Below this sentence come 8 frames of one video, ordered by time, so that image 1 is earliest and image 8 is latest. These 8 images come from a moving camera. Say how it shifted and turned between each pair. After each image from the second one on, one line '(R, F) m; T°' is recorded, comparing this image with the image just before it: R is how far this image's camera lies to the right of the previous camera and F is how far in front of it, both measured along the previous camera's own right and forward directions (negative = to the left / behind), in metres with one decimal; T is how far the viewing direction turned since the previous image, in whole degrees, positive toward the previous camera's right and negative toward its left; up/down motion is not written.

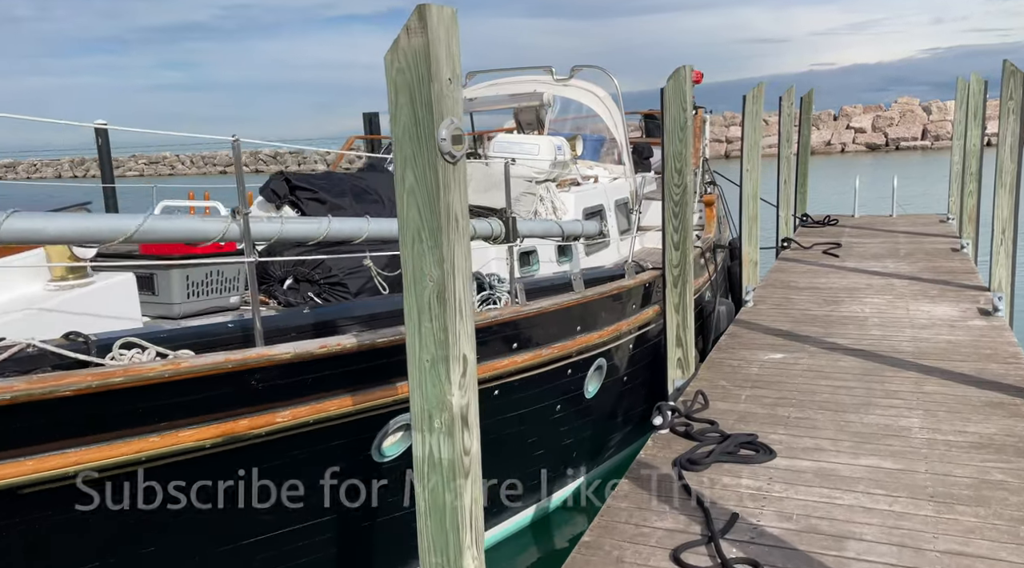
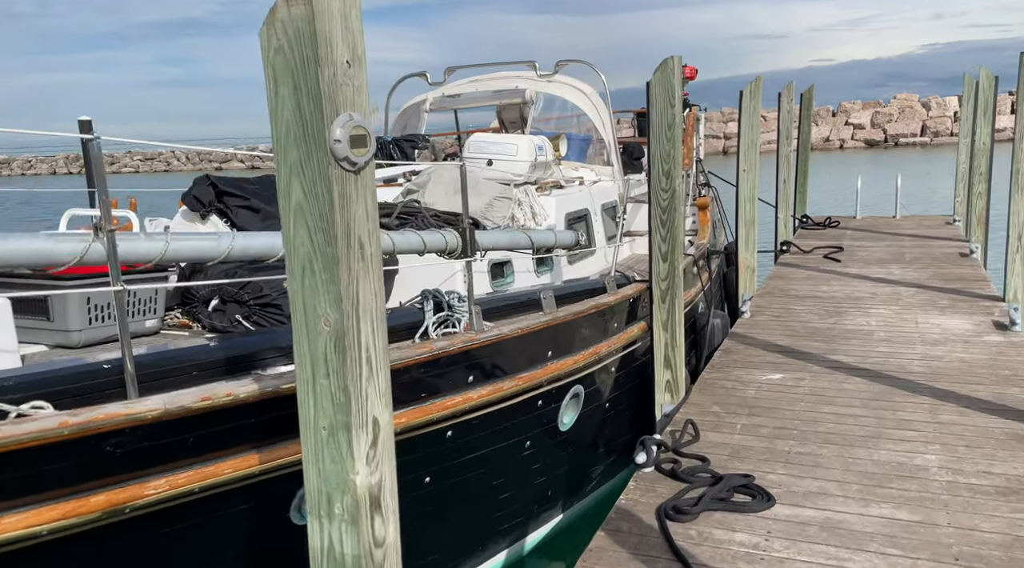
(+0.2, +0.6) m; 0°
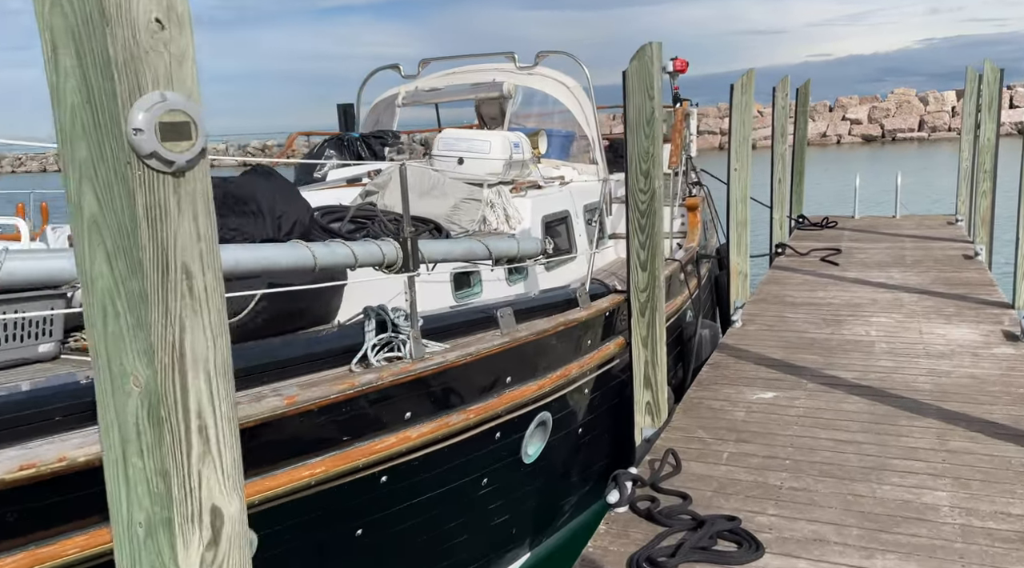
(+0.2, +0.5) m; 0°
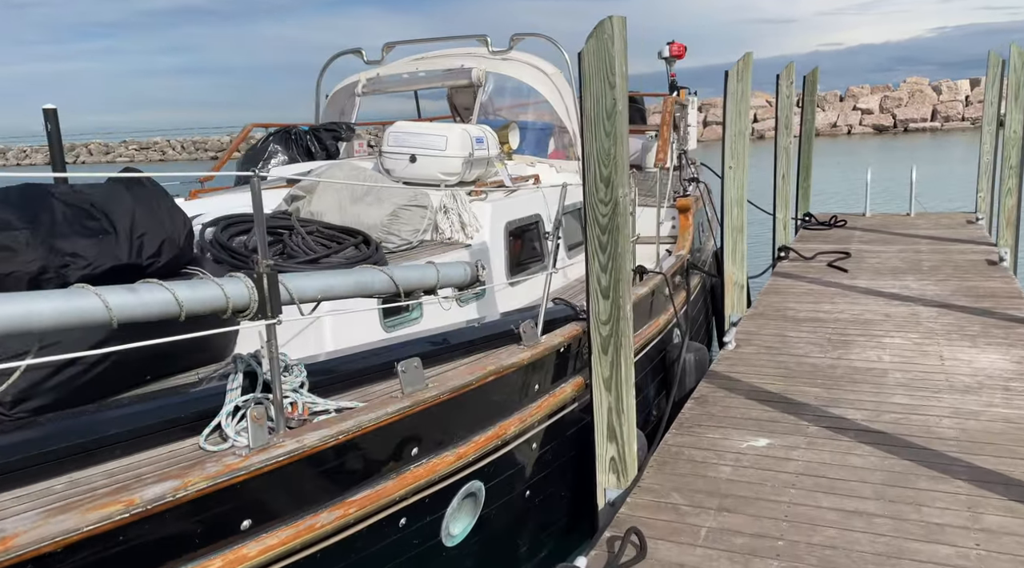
(+0.3, +0.8) m; -1°
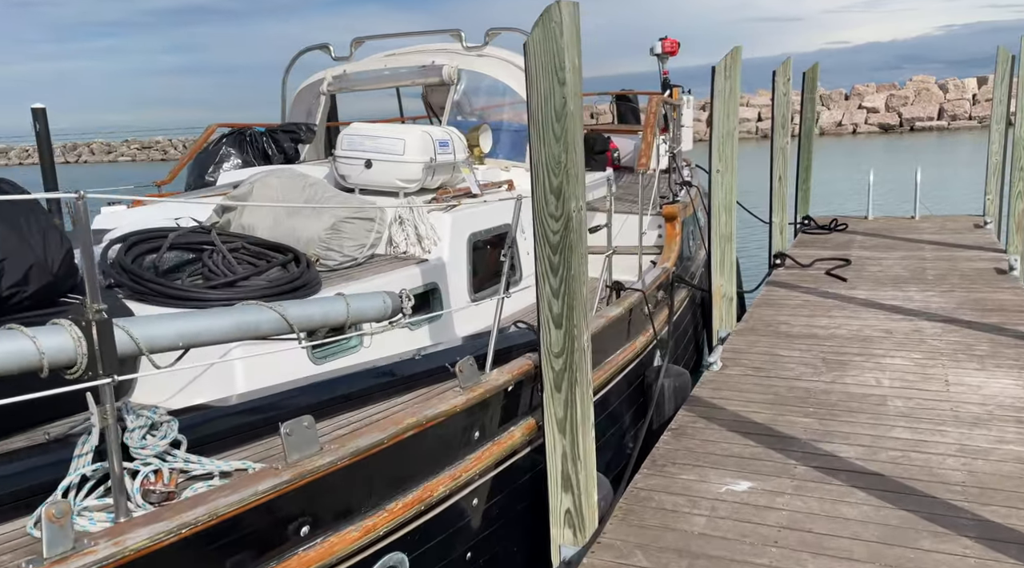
(+0.3, +0.5) m; 0°
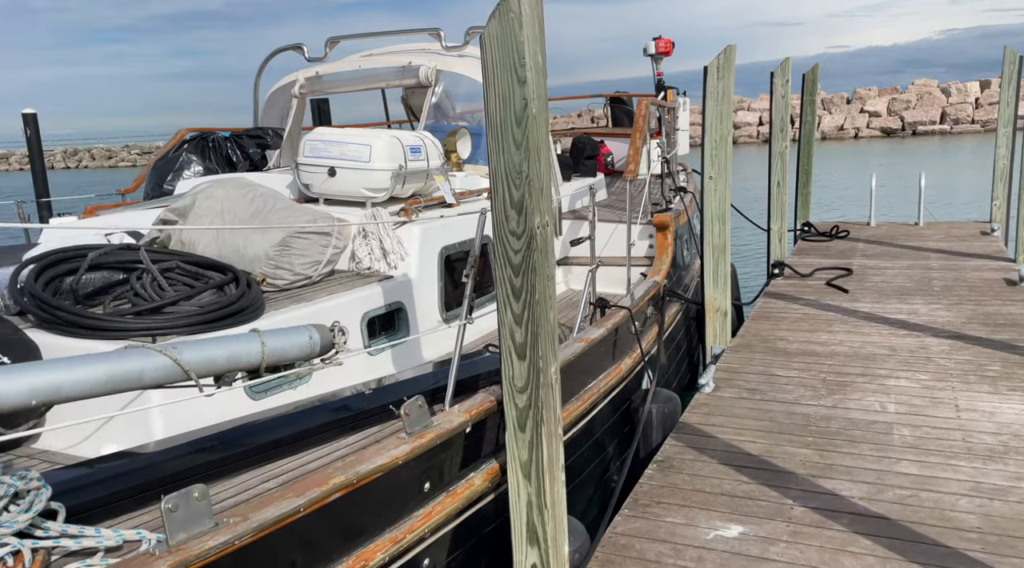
(+0.2, +0.4) m; 0°
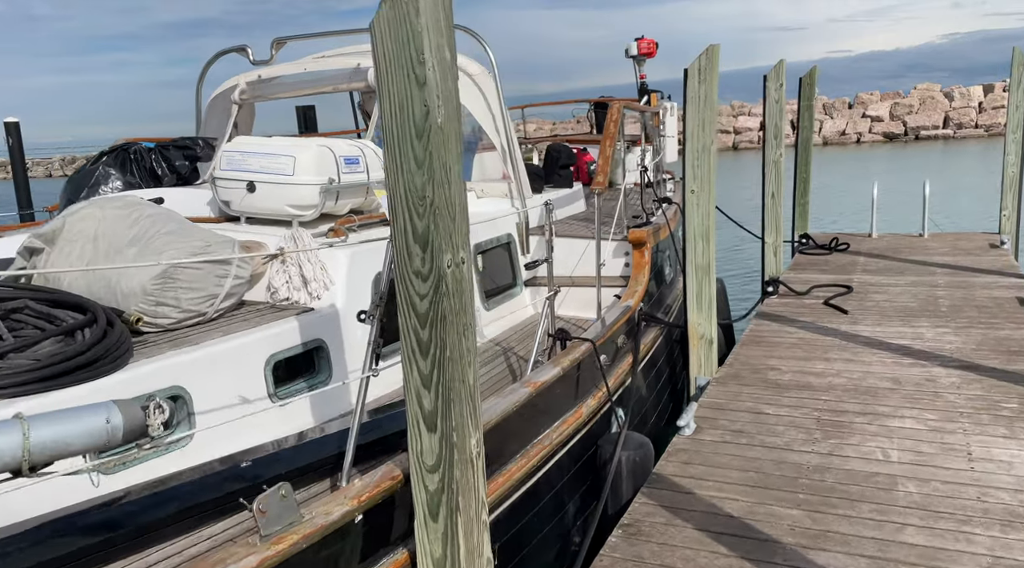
(+0.3, +0.6) m; 0°
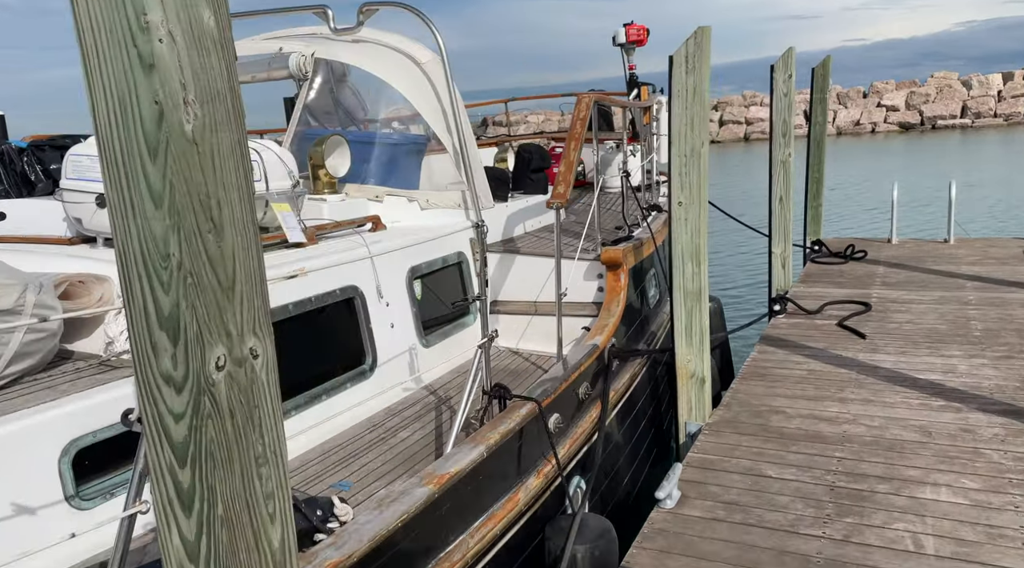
(+0.3, +0.9) m; -1°
